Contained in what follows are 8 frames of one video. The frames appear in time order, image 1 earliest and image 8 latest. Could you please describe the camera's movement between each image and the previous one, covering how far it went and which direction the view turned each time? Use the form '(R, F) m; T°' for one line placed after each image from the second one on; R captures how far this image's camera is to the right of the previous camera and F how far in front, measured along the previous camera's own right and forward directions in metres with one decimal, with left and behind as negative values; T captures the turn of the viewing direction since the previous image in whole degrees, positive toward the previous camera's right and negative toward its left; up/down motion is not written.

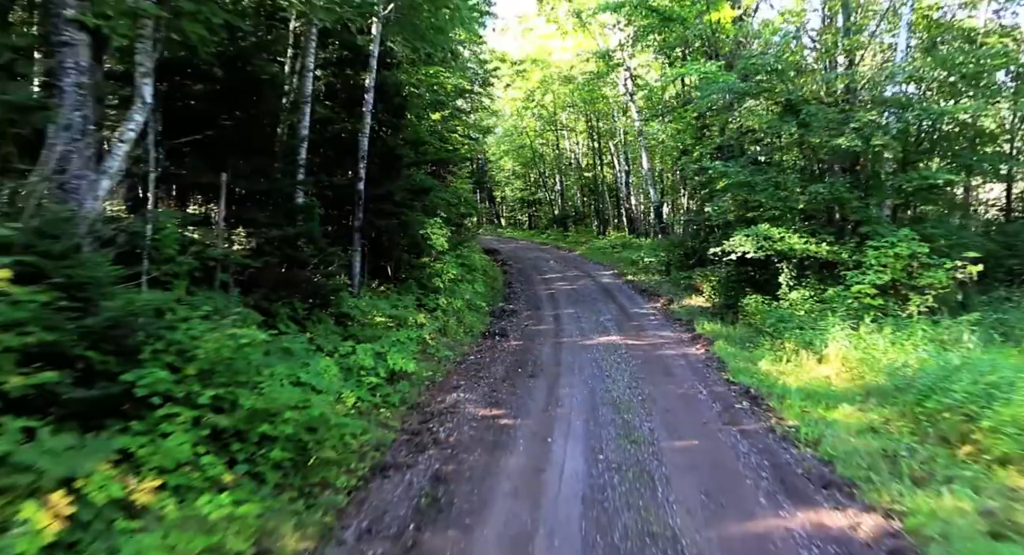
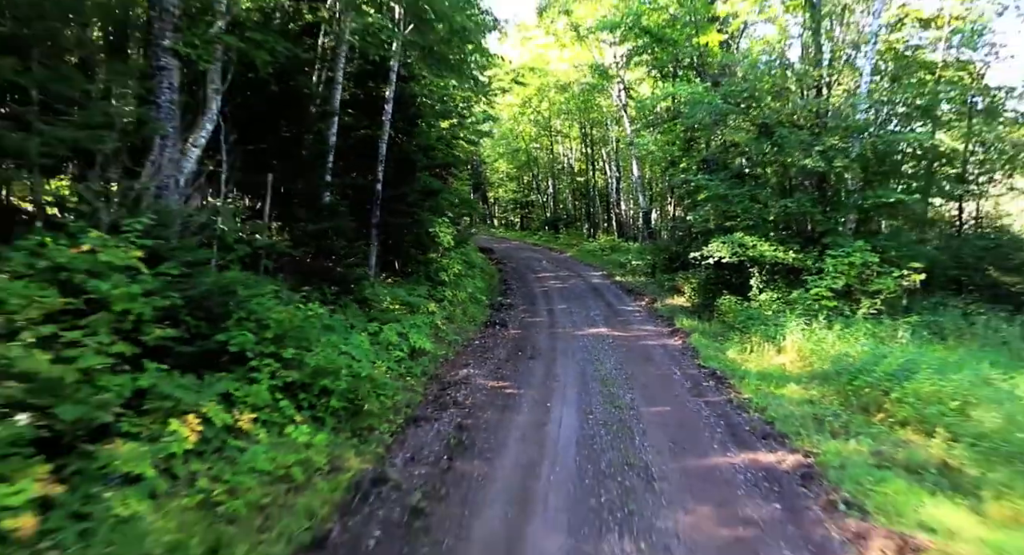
(-0.3, -1.4) m; +1°
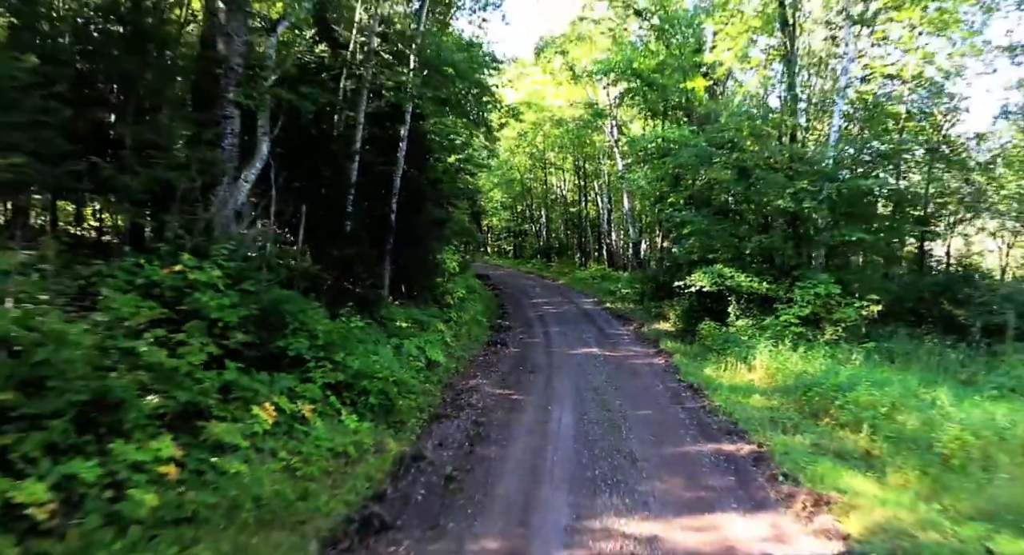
(-0.3, -1.4) m; +1°
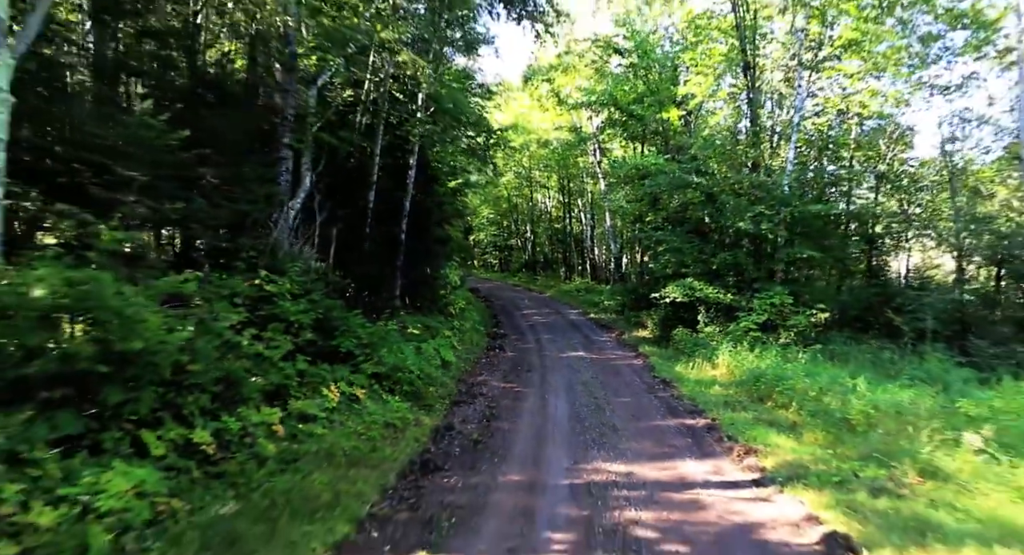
(-0.4, -2.0) m; +2°
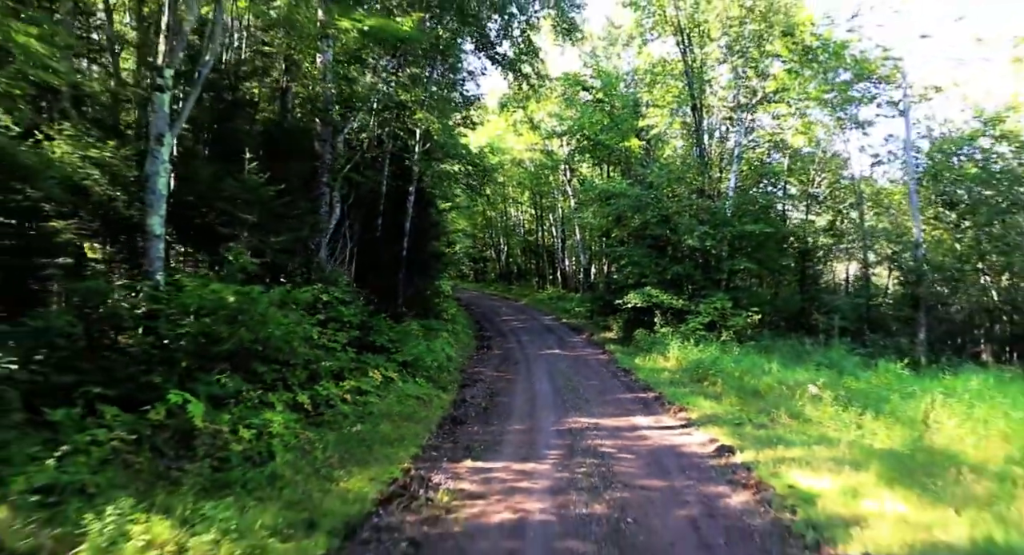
(-0.6, -2.9) m; +3°
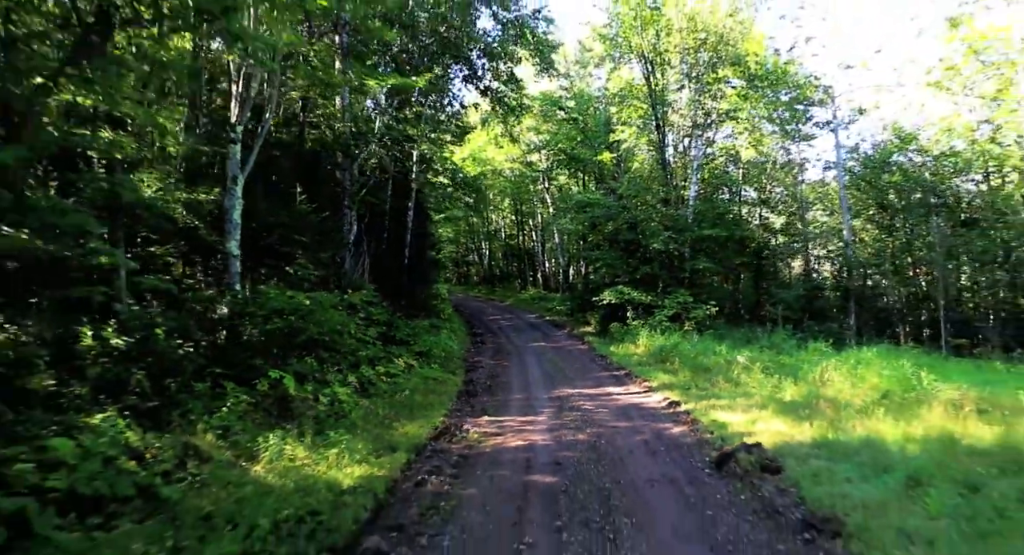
(-0.4, -2.7) m; +2°
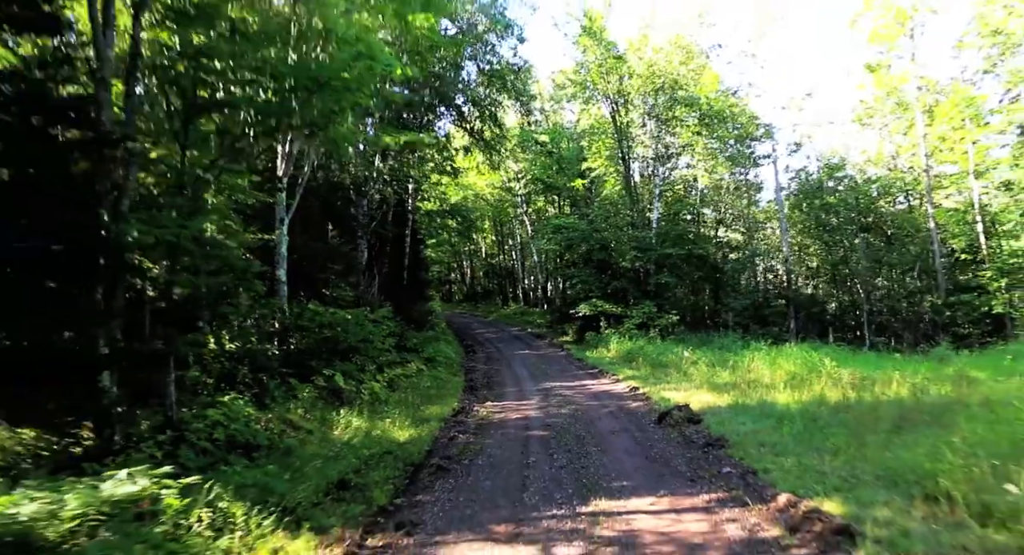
(-0.4, -2.9) m; +2°
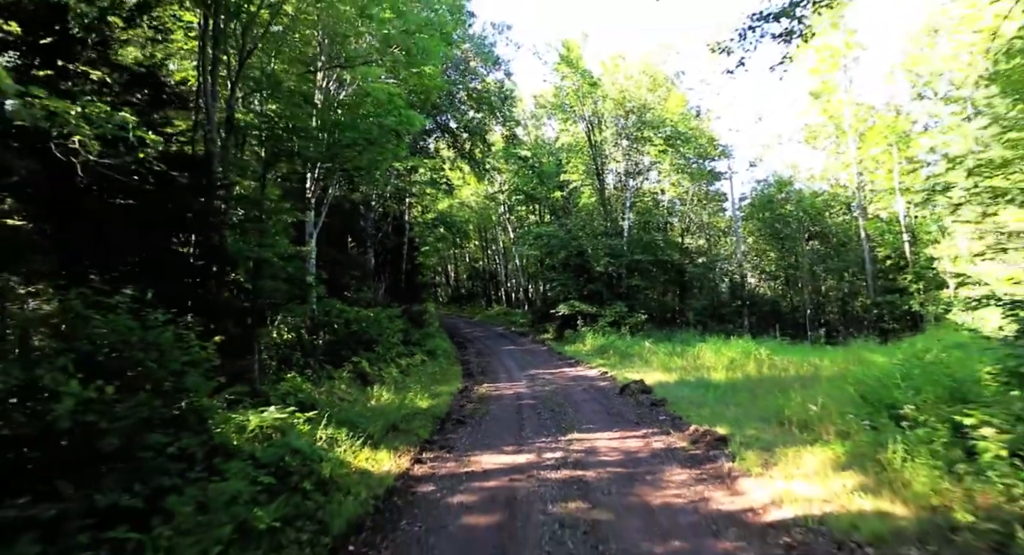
(-0.4, -2.9) m; +2°
